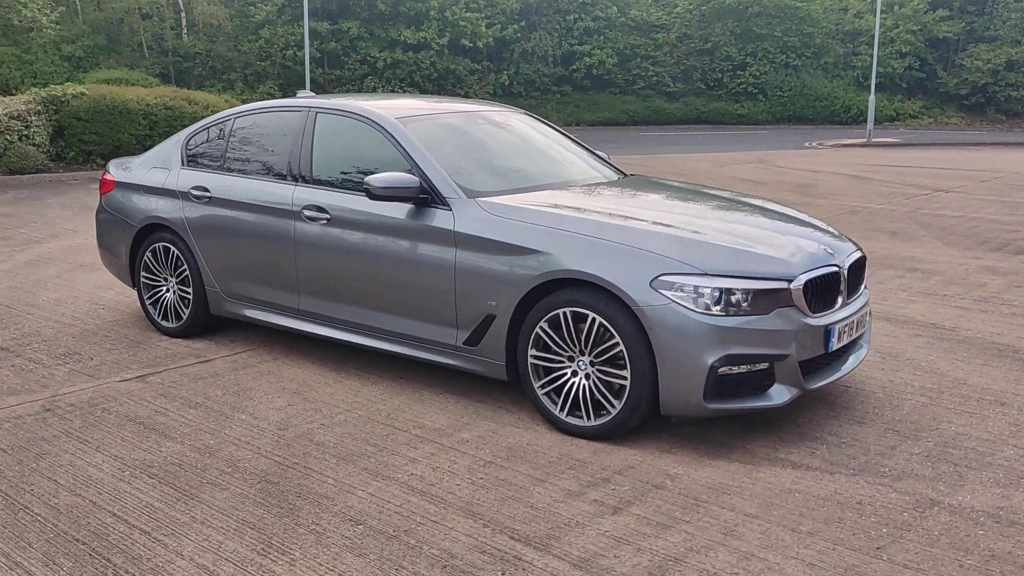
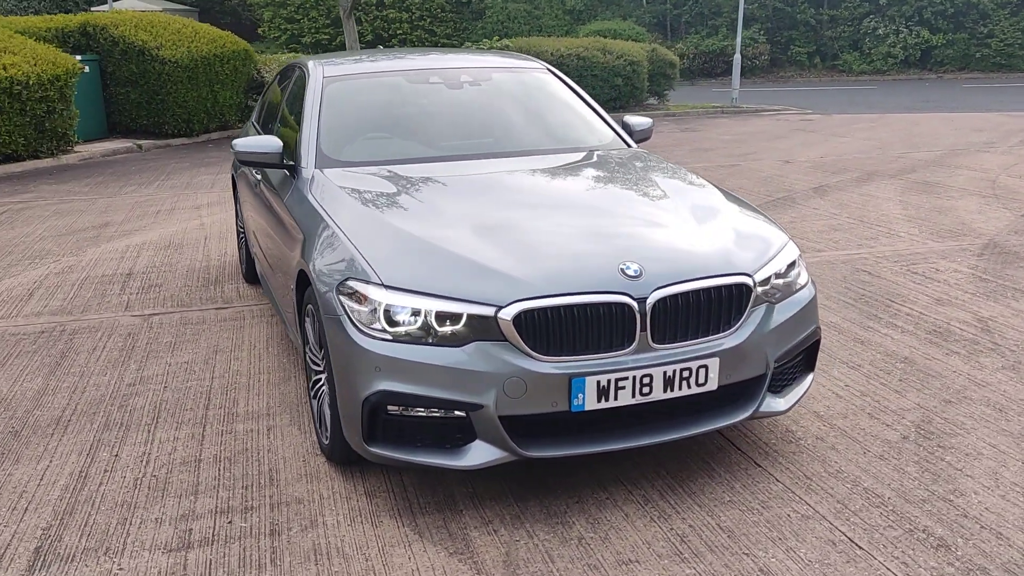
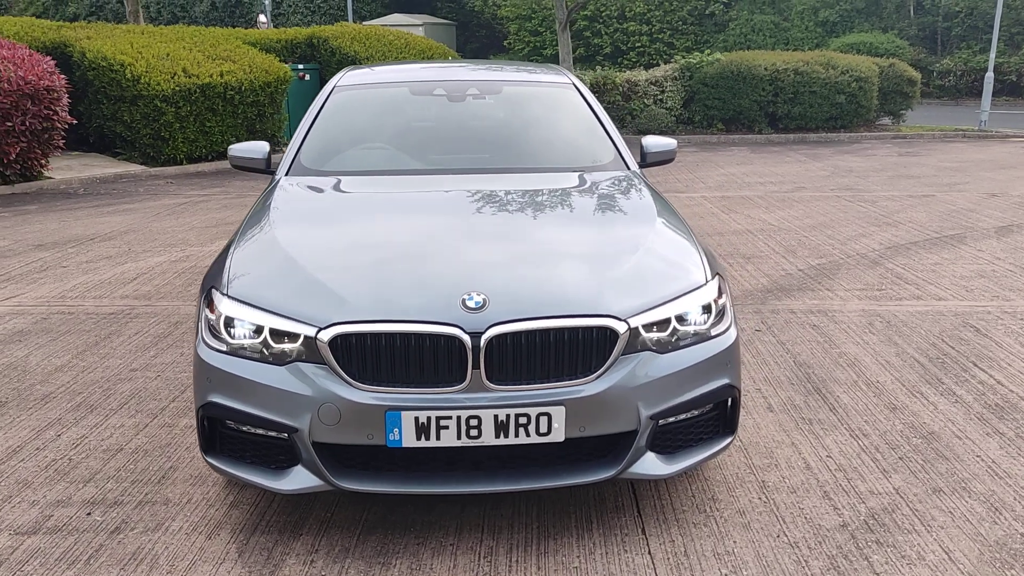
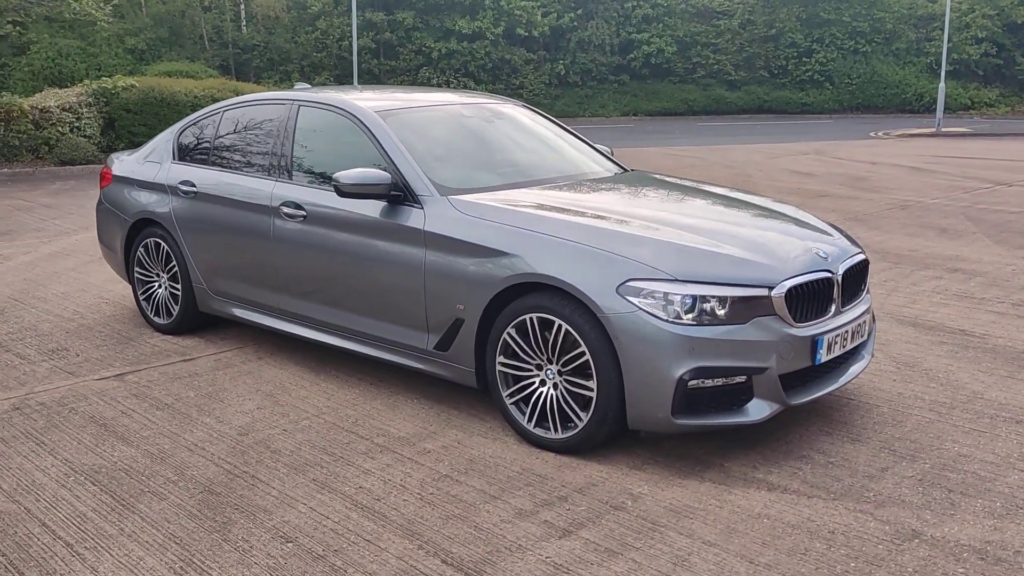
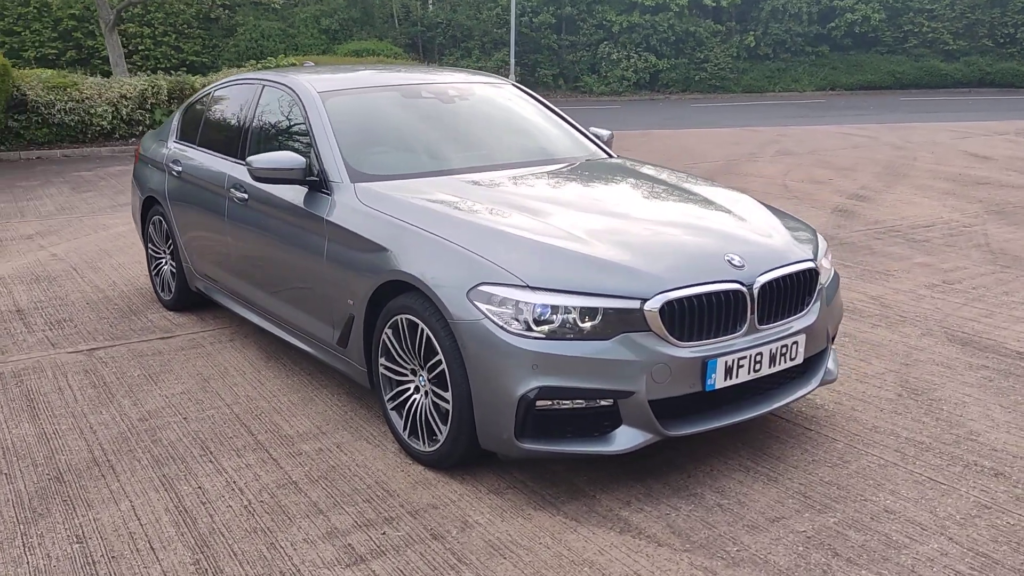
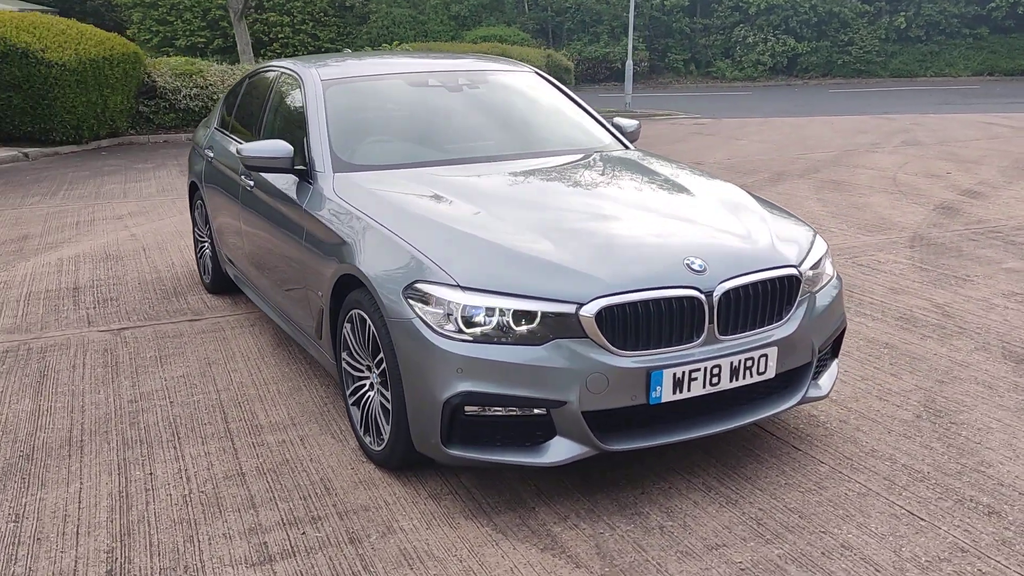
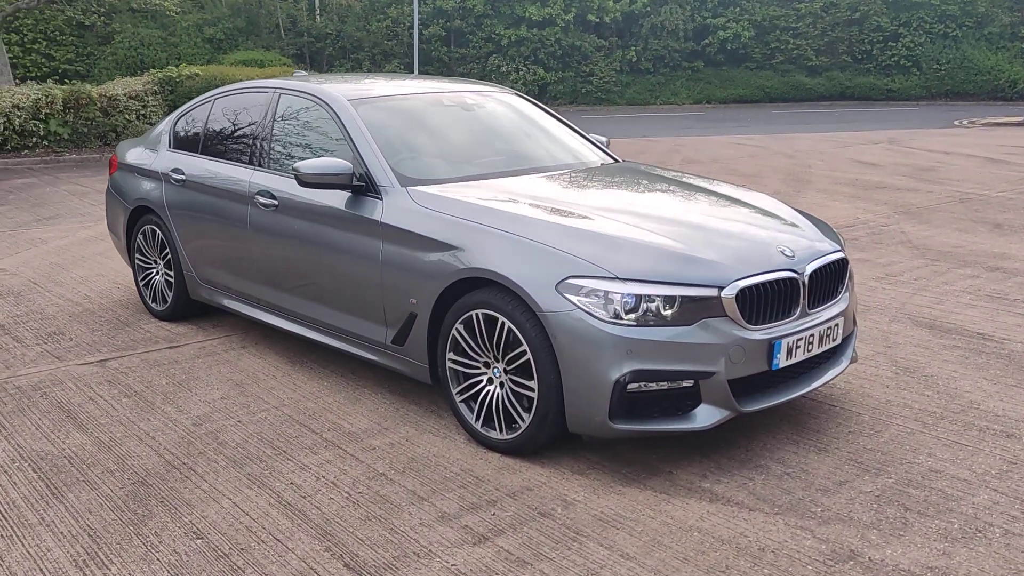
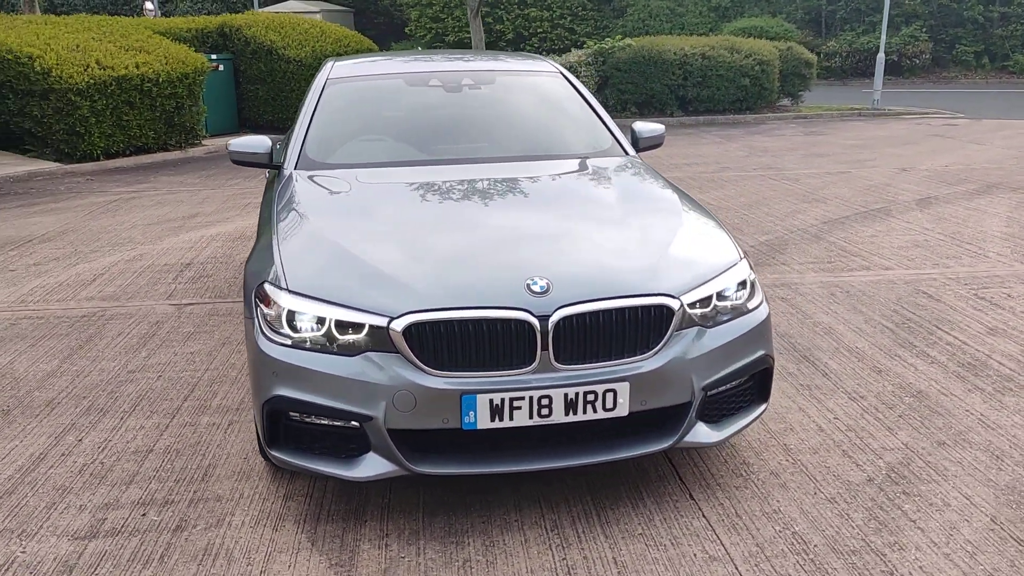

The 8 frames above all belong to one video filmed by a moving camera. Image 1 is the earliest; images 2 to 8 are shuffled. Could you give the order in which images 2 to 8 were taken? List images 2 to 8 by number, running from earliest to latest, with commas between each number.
4, 7, 5, 6, 2, 8, 3
